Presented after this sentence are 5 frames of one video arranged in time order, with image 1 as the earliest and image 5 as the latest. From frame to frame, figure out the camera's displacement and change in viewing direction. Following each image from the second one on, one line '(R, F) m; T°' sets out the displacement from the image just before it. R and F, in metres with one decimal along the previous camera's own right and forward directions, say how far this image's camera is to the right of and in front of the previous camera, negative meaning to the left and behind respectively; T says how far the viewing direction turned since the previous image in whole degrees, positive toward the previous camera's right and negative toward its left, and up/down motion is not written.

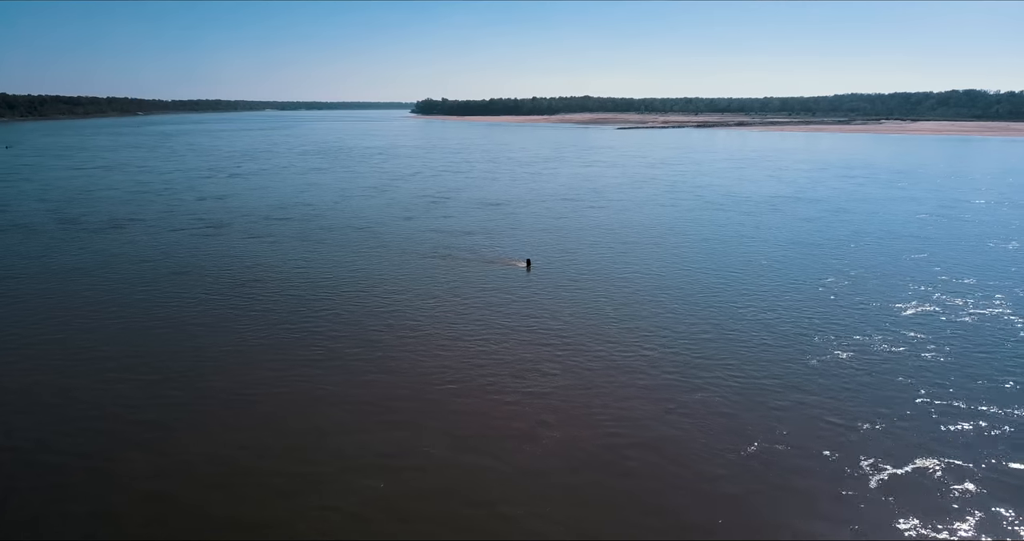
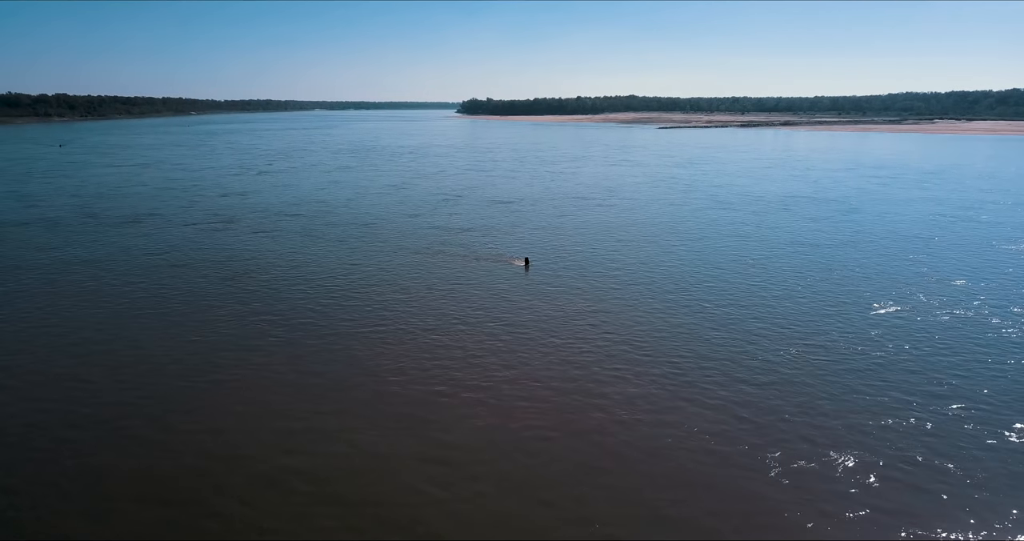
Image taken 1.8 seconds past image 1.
(+1.1, -0.1) m; -3°
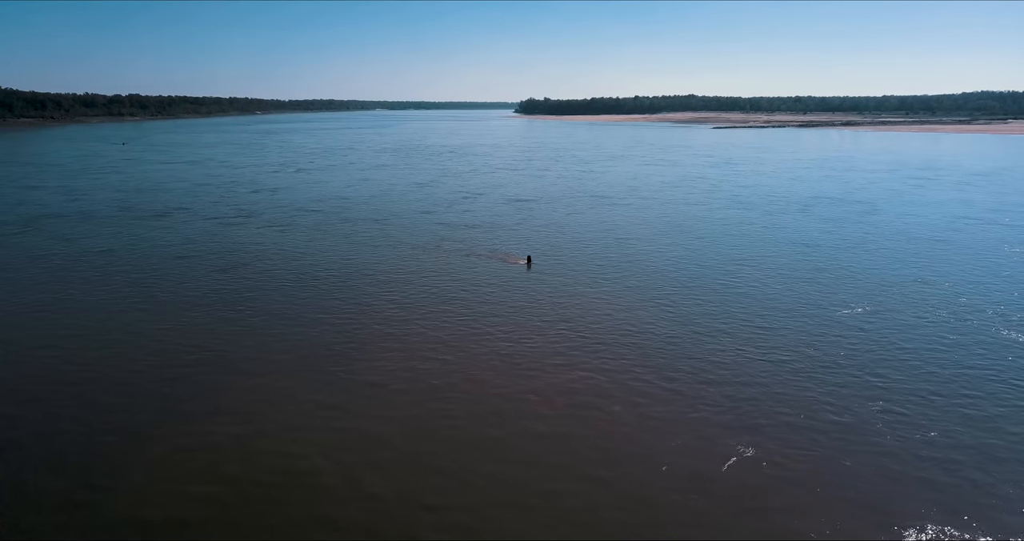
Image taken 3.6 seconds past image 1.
(+1.3, -0.1) m; -4°
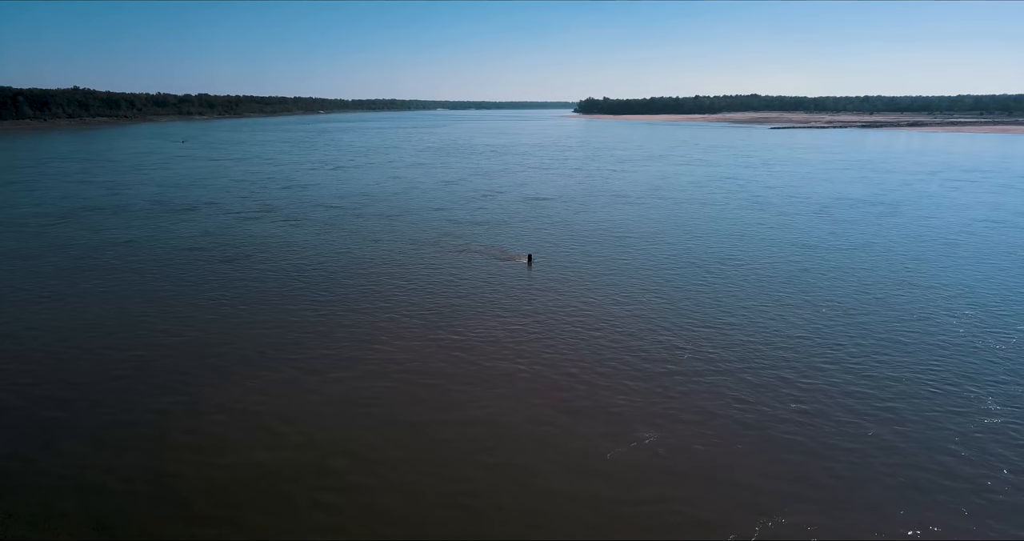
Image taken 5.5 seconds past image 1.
(+1.3, -0.2) m; -4°
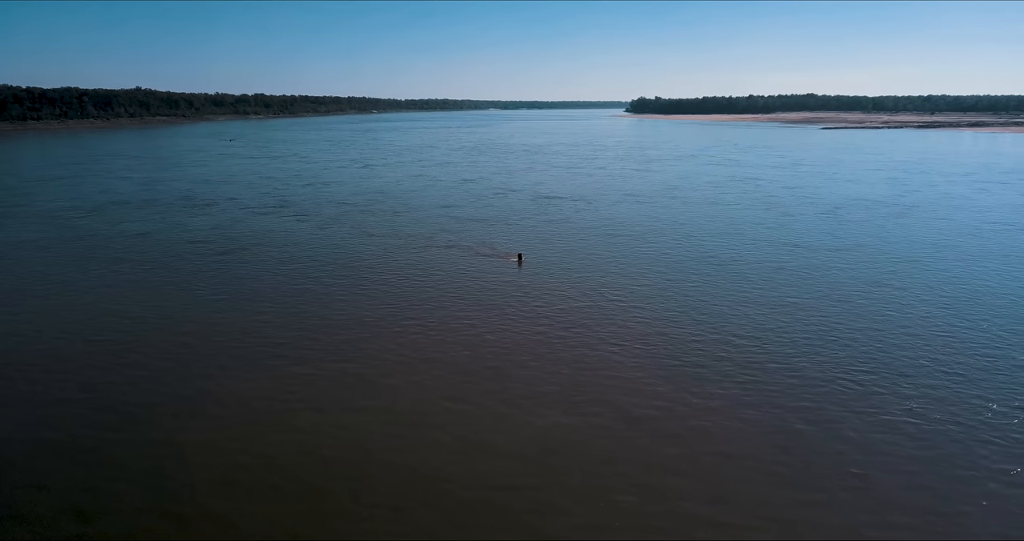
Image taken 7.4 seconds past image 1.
(+1.3, -0.2) m; -3°
